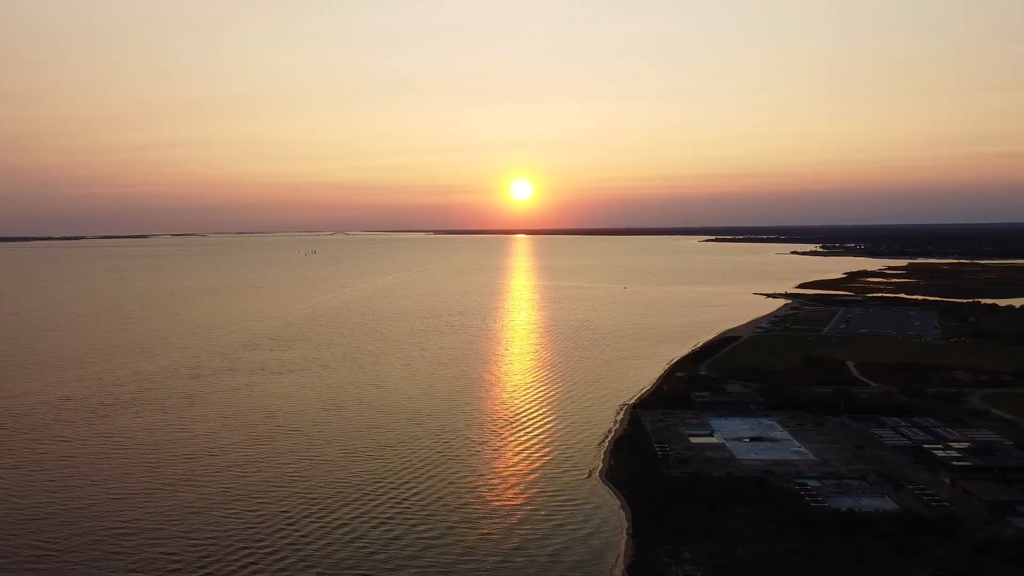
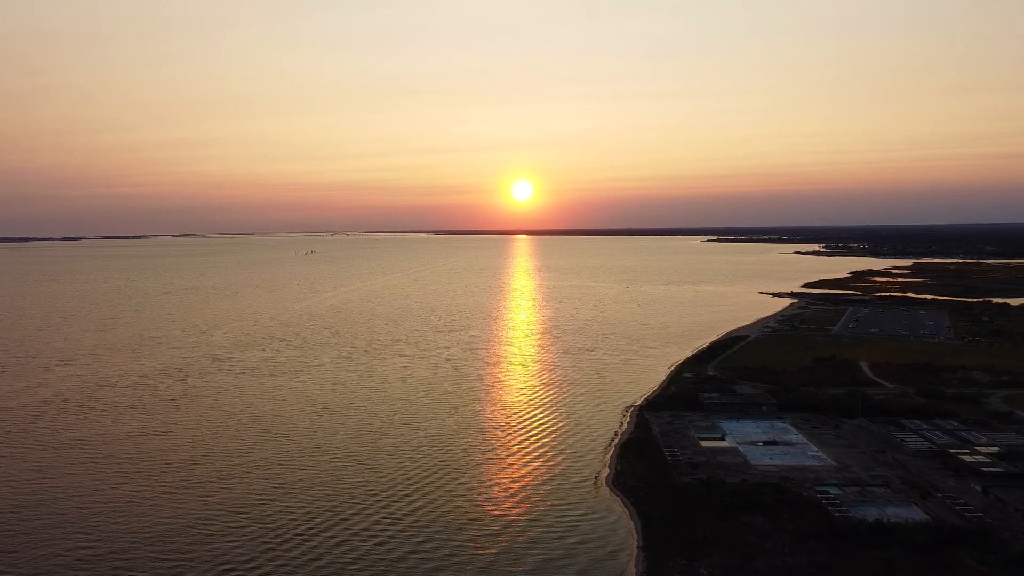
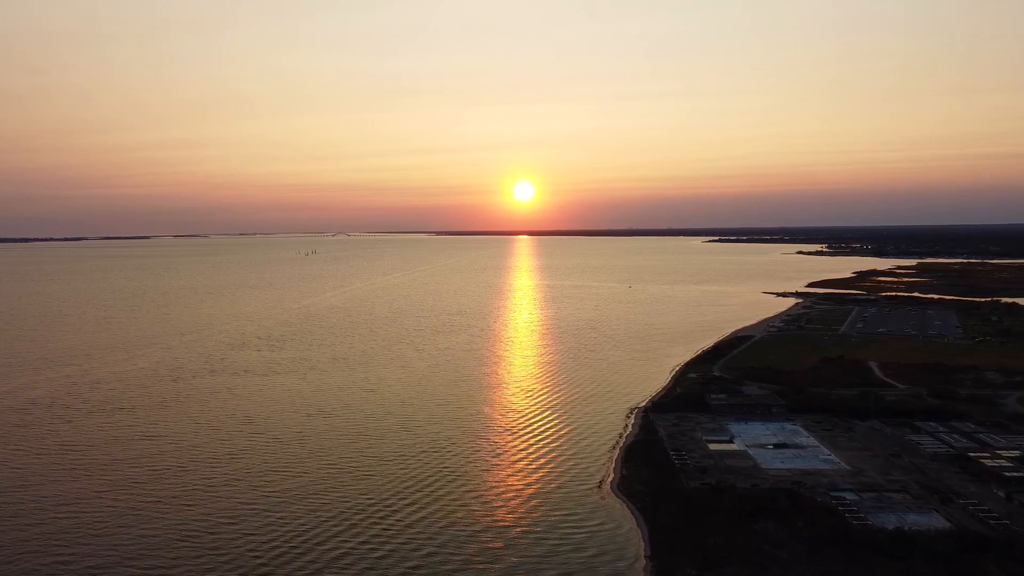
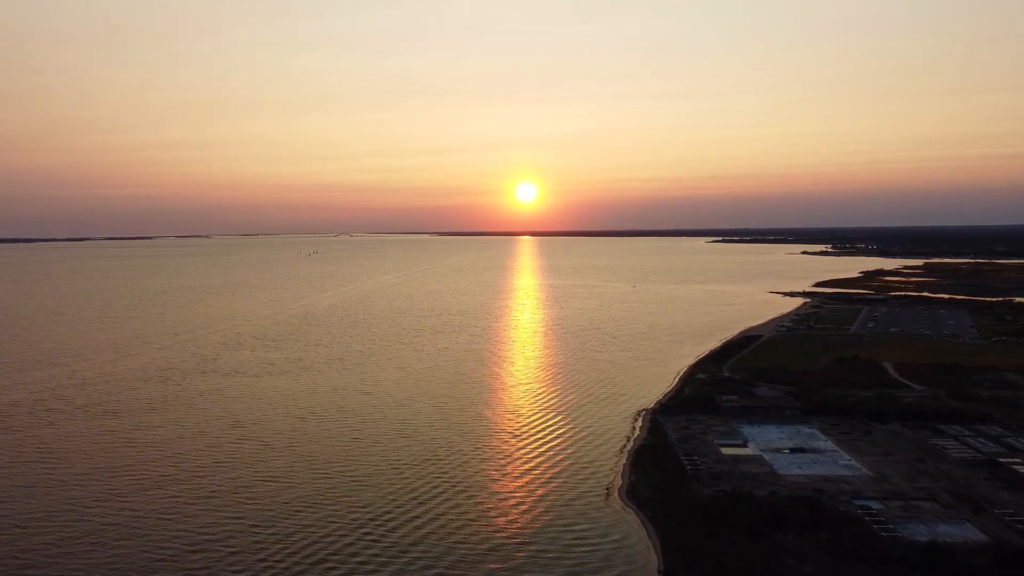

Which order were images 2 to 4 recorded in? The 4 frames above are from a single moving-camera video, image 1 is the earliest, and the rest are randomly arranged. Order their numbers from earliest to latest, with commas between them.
2, 3, 4
